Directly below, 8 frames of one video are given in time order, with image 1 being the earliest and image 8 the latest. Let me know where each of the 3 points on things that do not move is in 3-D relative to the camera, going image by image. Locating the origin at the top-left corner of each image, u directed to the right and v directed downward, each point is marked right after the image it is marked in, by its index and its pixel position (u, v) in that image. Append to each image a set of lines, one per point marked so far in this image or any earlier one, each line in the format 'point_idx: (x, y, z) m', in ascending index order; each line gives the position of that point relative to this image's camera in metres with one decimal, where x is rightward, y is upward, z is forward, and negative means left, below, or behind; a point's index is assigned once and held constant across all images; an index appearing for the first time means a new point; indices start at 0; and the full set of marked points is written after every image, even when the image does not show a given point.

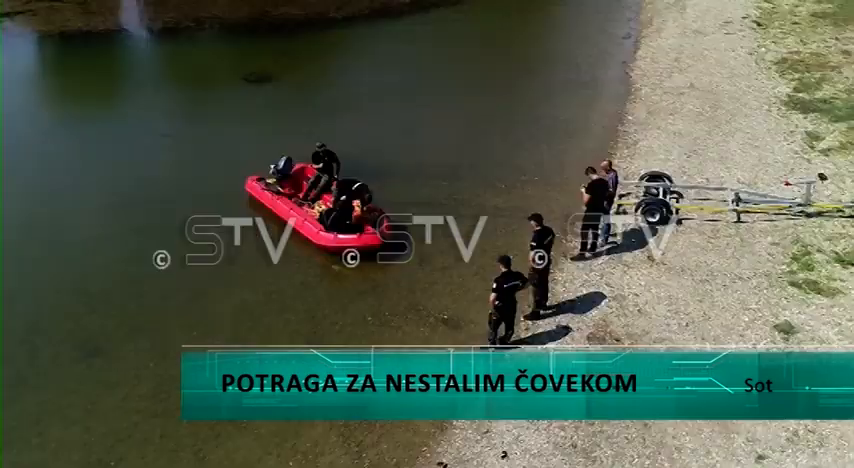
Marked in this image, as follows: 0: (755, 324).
0: (+6.8, -1.9, +16.6) m
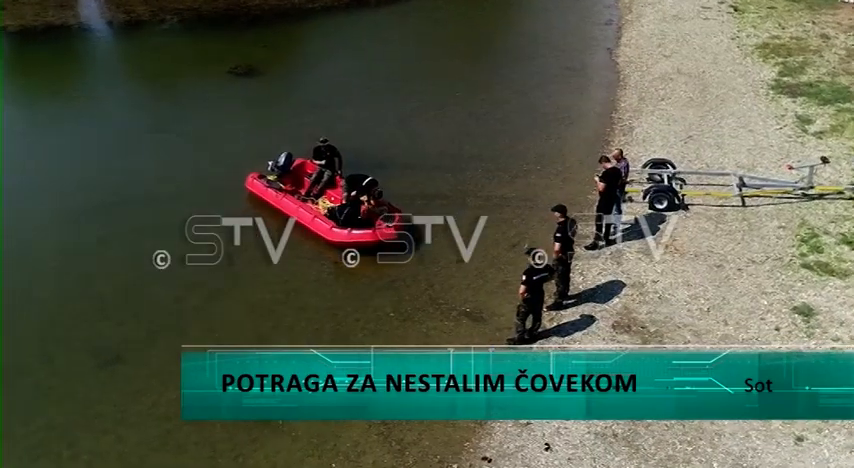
0: (+7.4, -1.6, +17.0) m
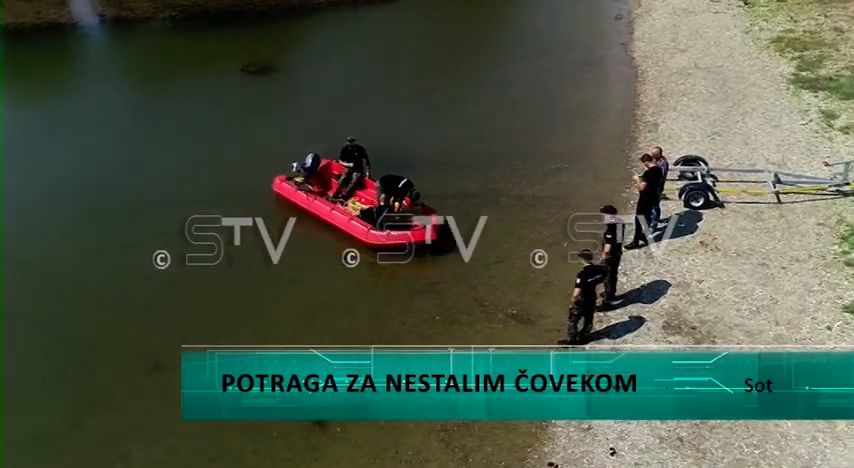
0: (+8.4, -1.5, +17.0) m
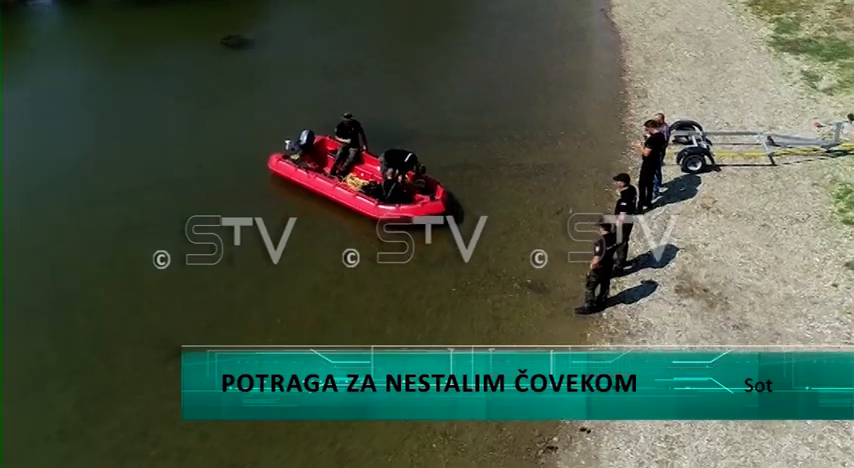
0: (+8.7, -0.7, +17.5) m
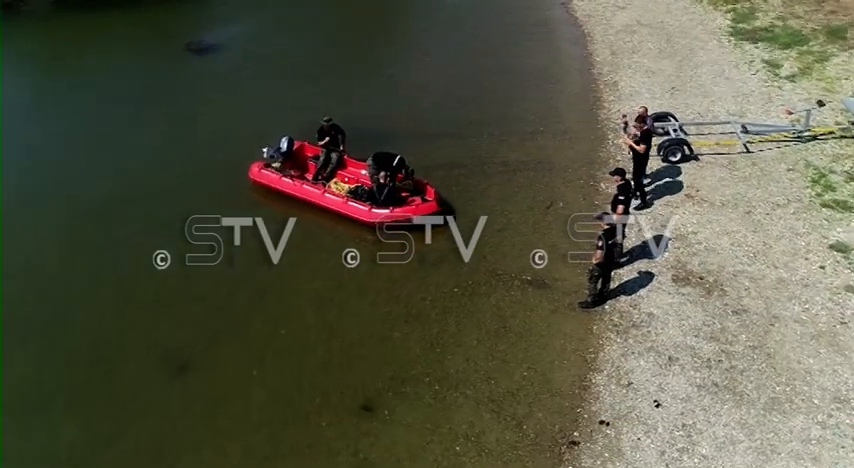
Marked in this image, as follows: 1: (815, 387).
0: (+8.7, -0.3, +18.2) m
1: (+7.1, -2.8, +14.8) m
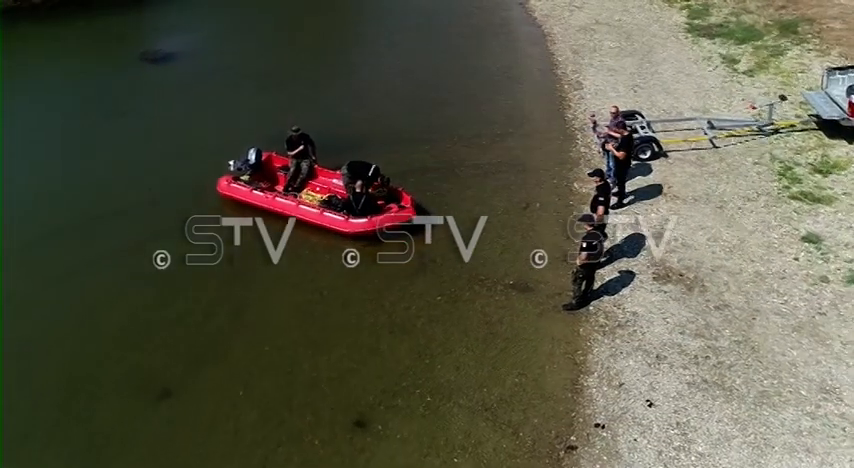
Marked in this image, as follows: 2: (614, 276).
0: (+8.3, -0.1, +18.5) m
1: (+7.0, -2.7, +15.1) m
2: (+4.2, -0.9, +17.8) m
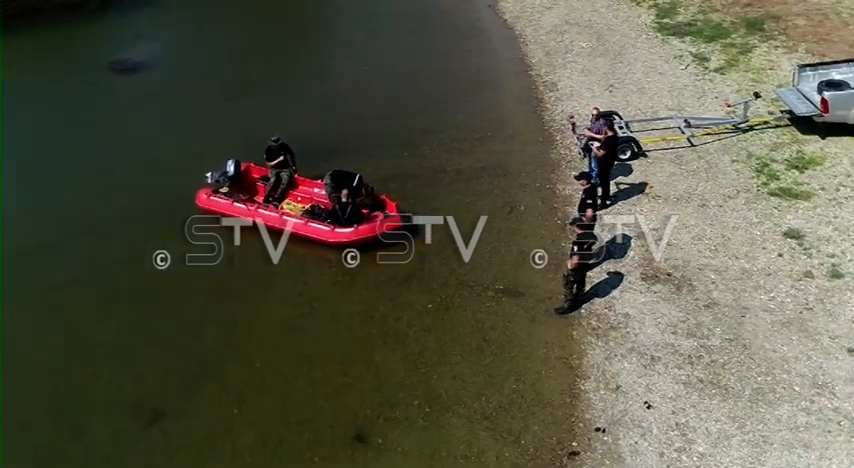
0: (+8.0, 0.0, +18.8) m
1: (+6.9, -2.7, +15.3) m
2: (+3.9, -1.0, +17.9) m
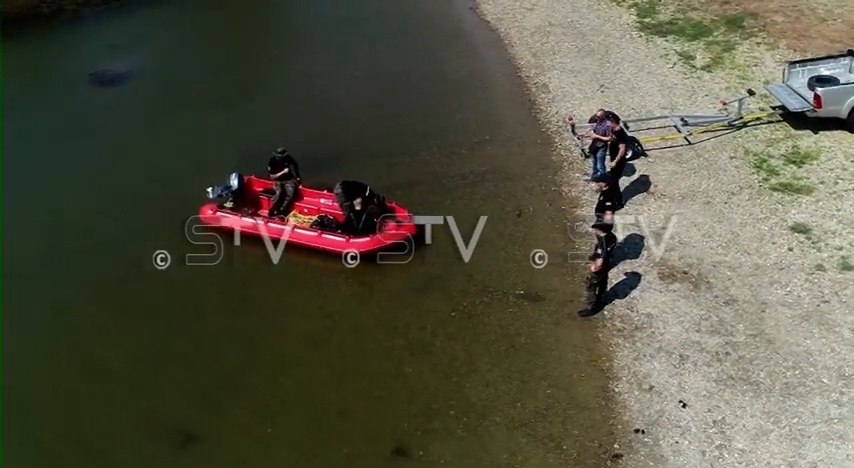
0: (+8.3, +0.1, +19.1) m
1: (+7.6, -2.6, +15.5) m
2: (+4.3, -1.0, +18.0) m
